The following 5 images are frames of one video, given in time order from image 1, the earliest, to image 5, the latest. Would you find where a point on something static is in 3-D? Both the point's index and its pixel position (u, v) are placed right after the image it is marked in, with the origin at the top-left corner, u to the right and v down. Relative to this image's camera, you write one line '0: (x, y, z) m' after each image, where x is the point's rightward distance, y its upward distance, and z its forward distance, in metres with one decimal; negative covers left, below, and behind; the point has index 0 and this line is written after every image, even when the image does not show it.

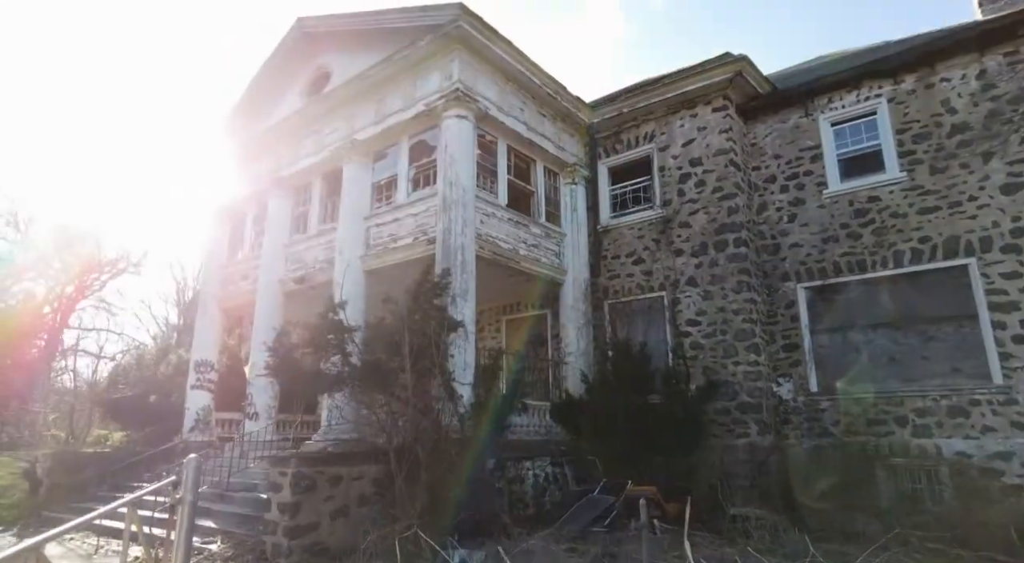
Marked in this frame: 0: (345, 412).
0: (-3.0, -2.3, +11.8) m
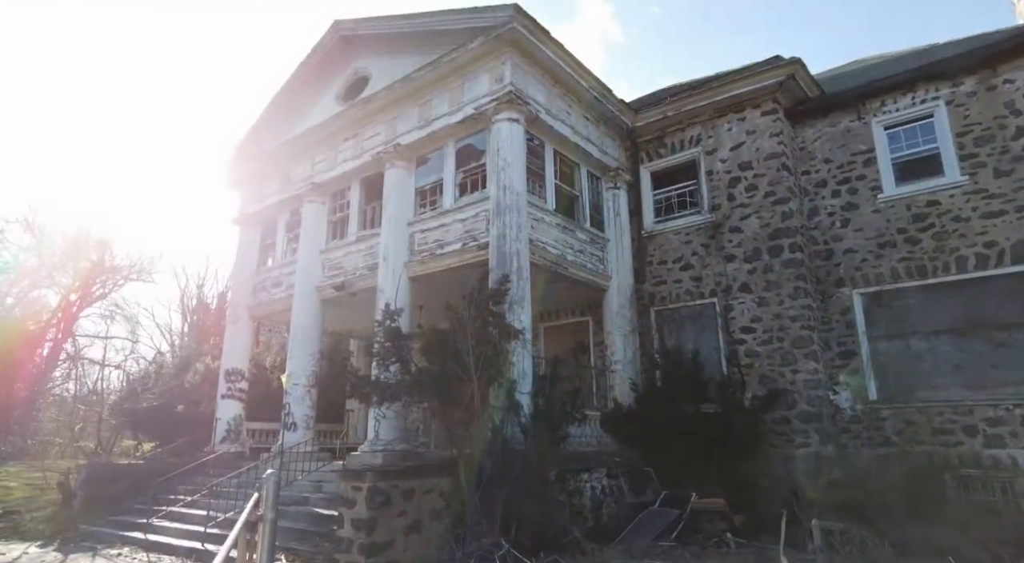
0: (-2.1, -2.5, +11.5) m
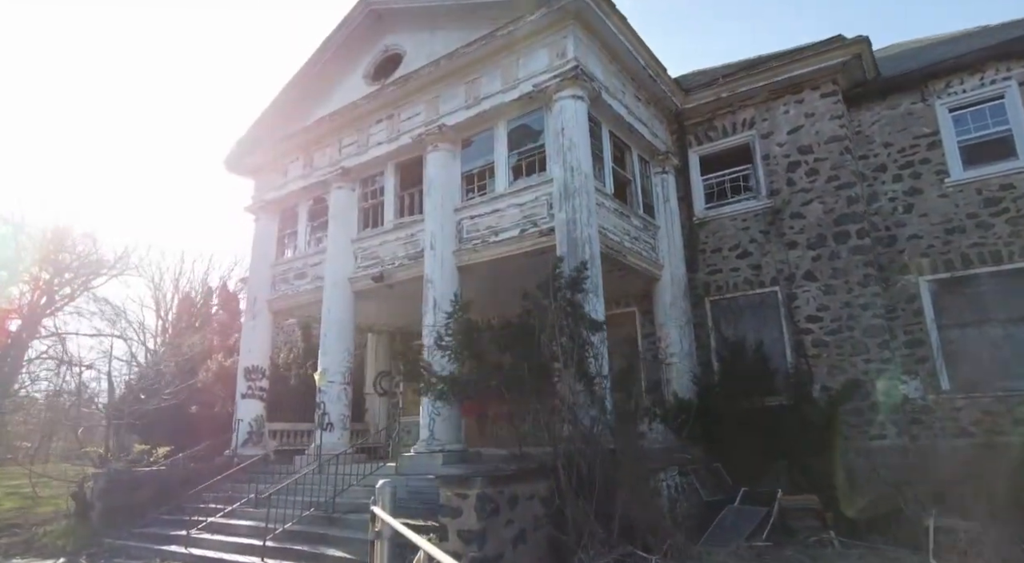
0: (-1.1, -2.3, +10.7) m
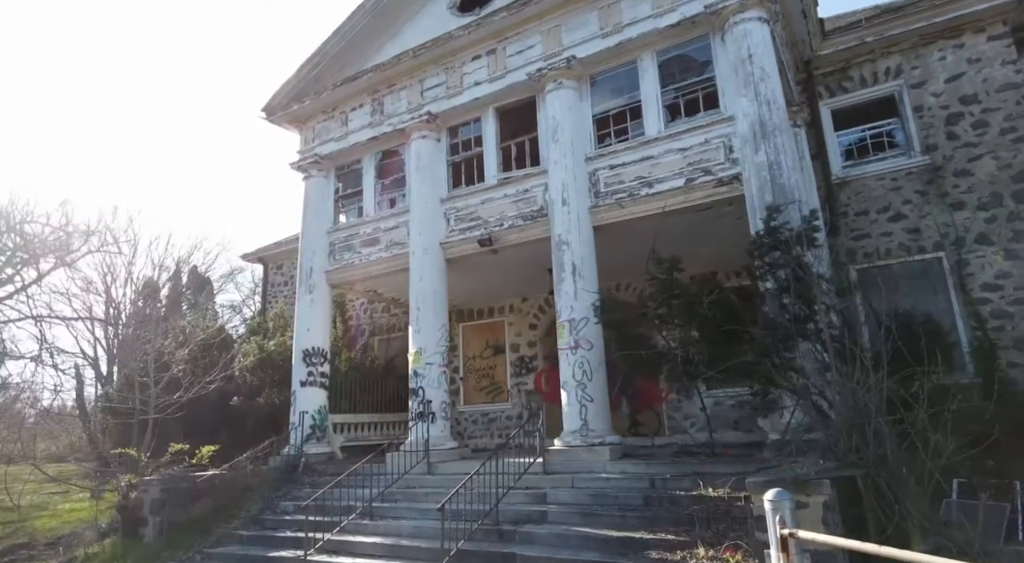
0: (+1.3, -1.7, +9.0) m
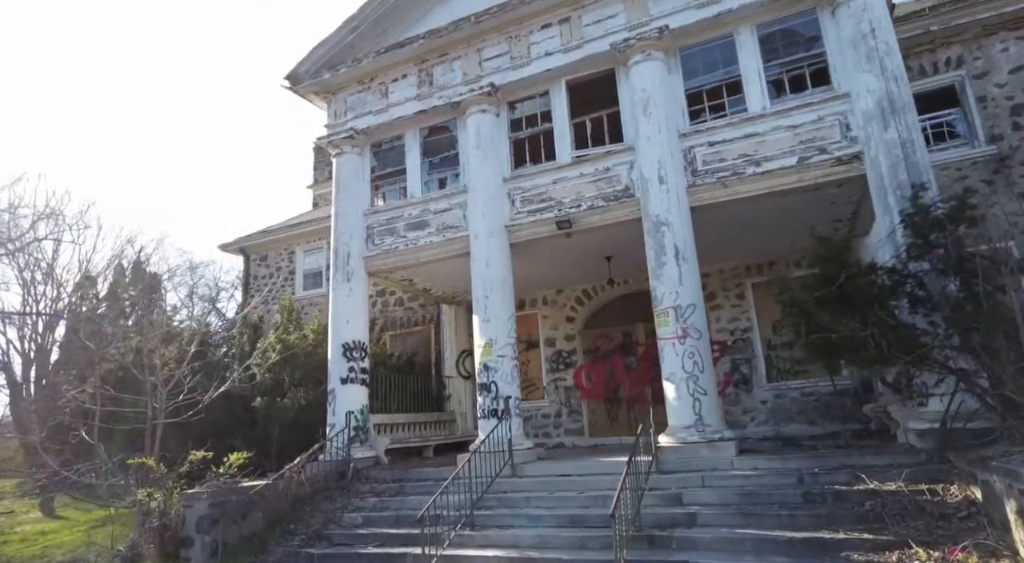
0: (+2.6, -1.5, +8.3) m
